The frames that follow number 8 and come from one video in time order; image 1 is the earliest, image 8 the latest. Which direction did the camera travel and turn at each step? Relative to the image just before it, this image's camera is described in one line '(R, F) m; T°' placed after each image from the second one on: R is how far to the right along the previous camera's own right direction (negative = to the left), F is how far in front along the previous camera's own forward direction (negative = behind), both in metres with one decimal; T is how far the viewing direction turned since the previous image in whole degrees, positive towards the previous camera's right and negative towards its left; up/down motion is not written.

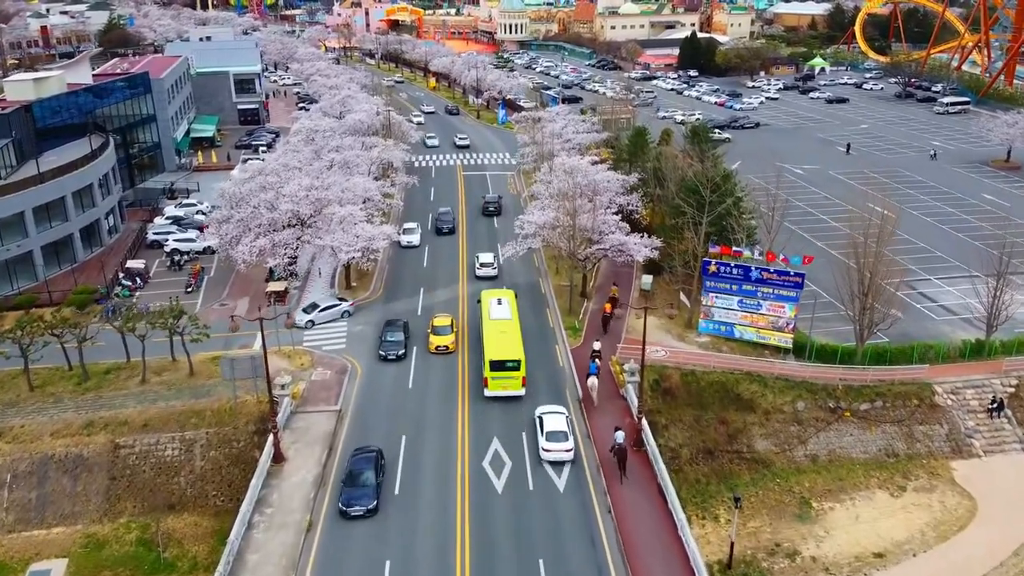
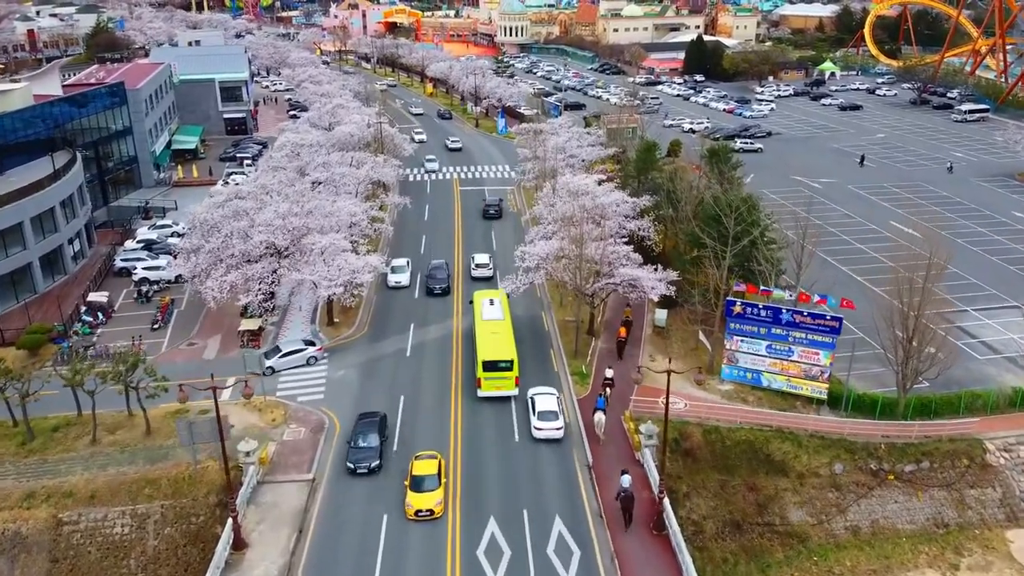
(0.0, +3.9) m; 0°
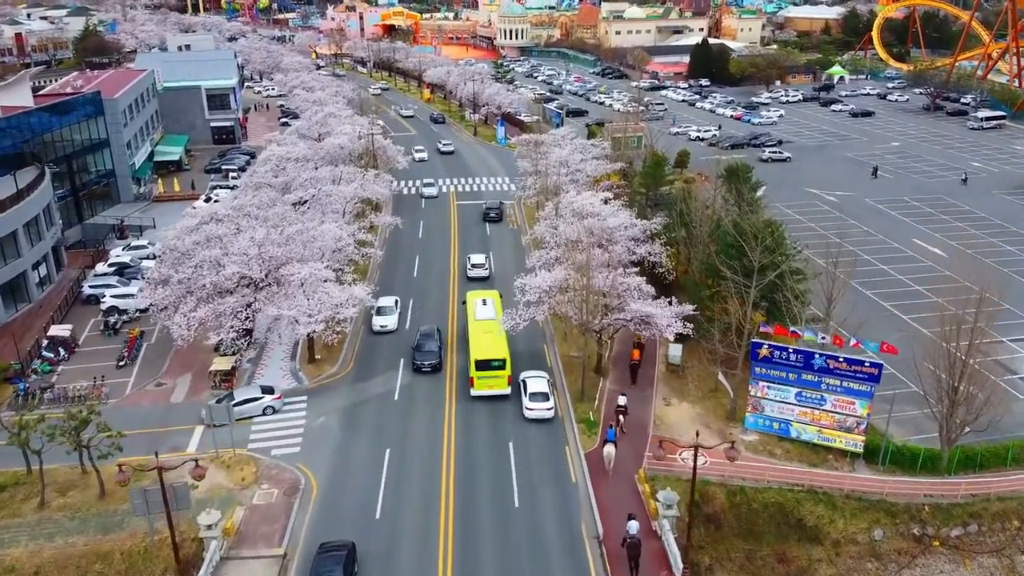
(0.0, +3.3) m; 0°
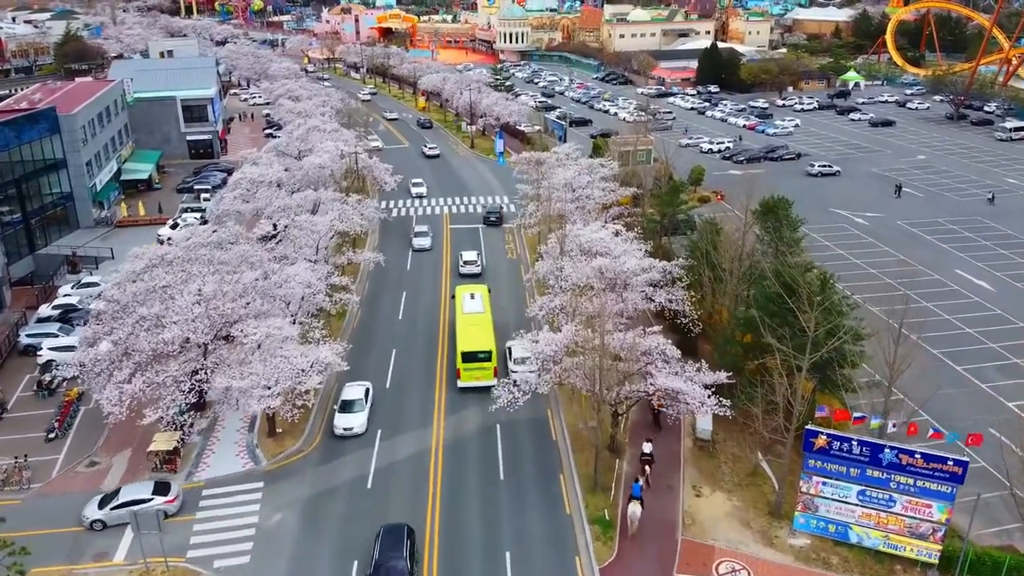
(+0.1, +5.2) m; 0°
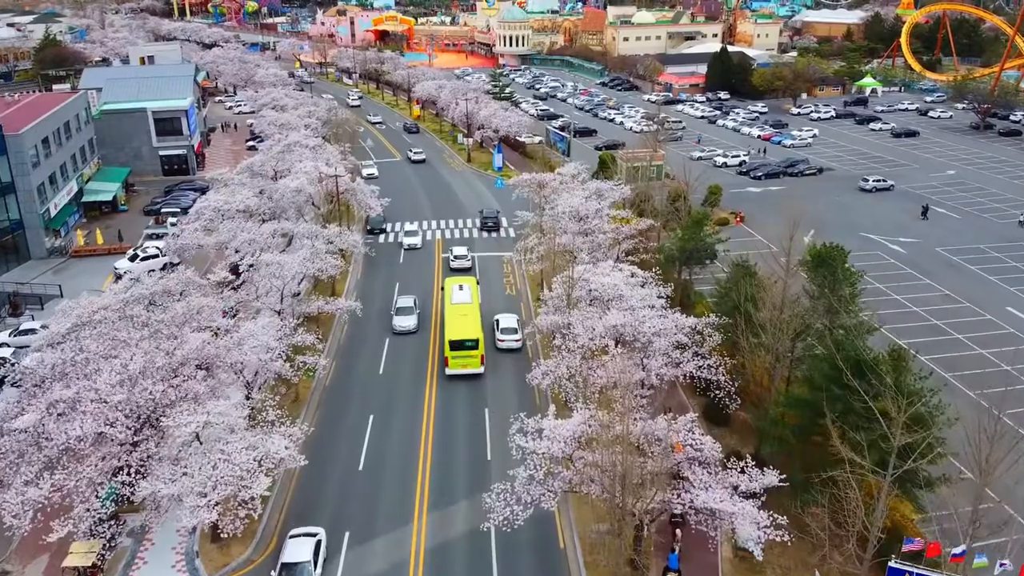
(+0.1, +5.1) m; 0°
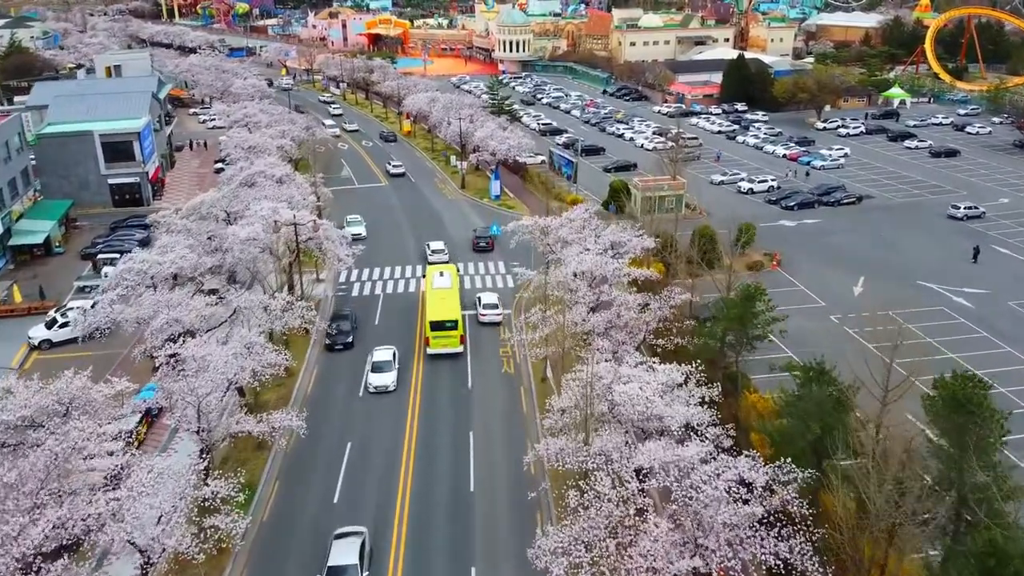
(+0.1, +7.7) m; 0°
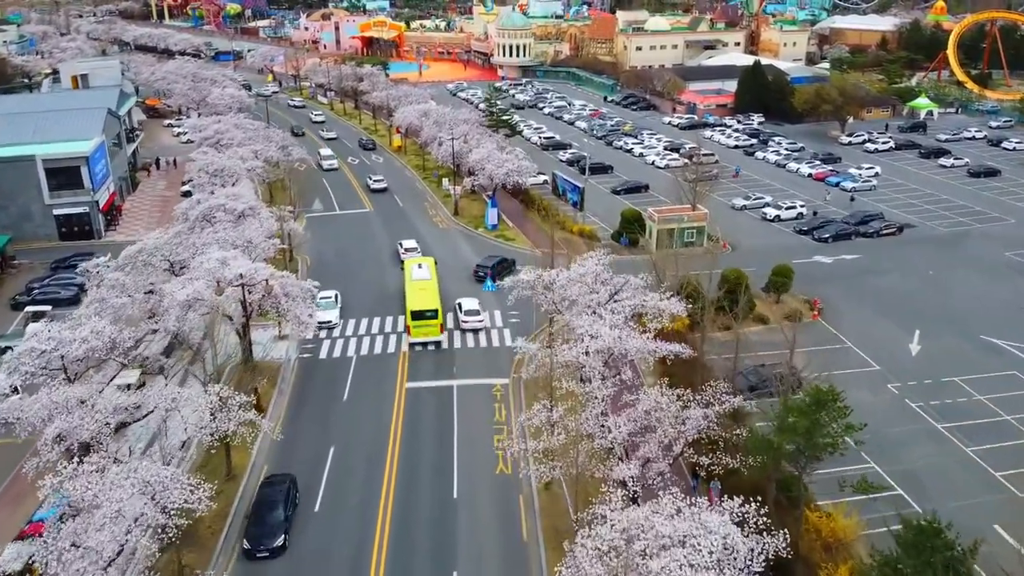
(0.0, +6.4) m; 0°
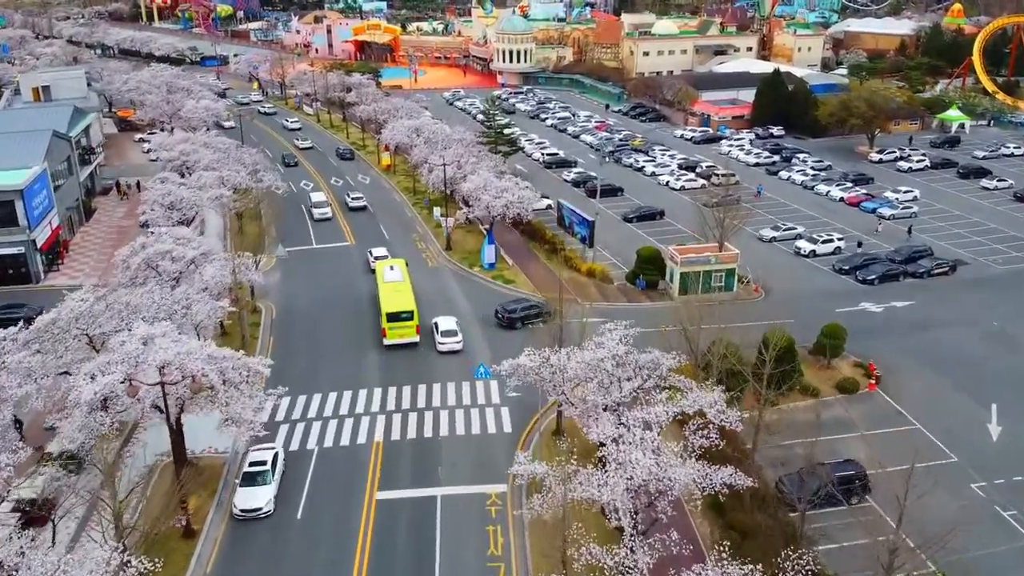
(0.0, +6.4) m; 0°
